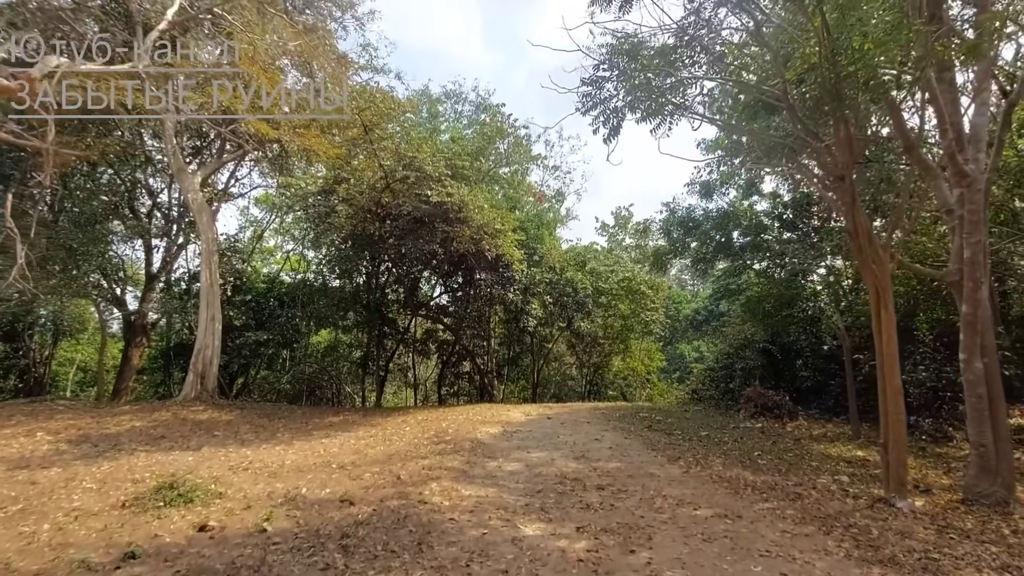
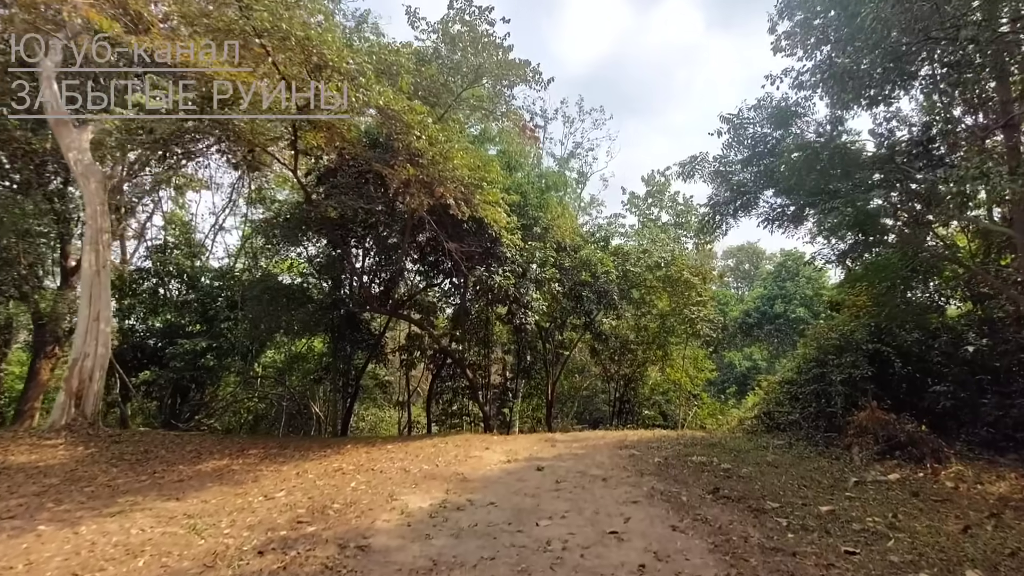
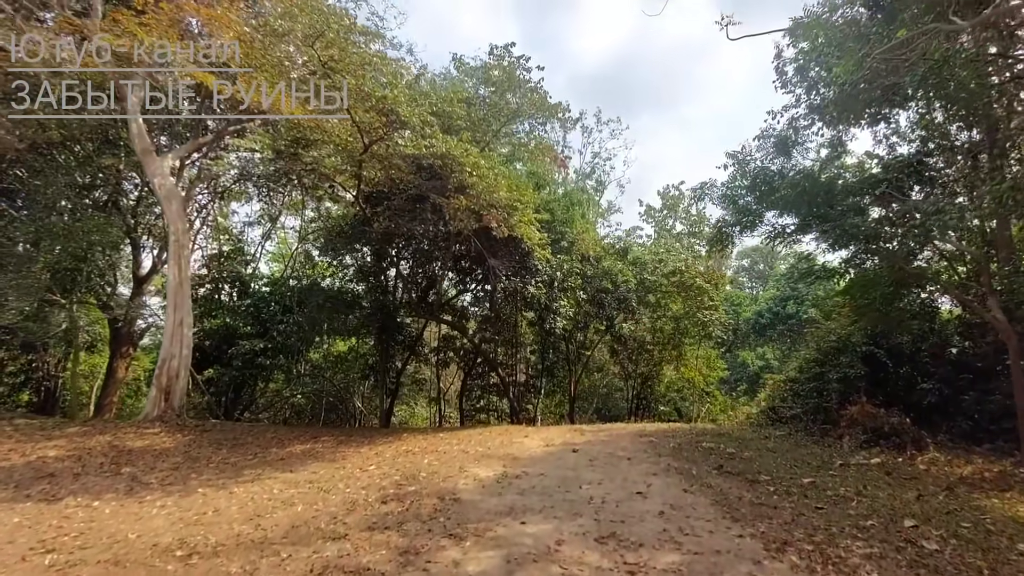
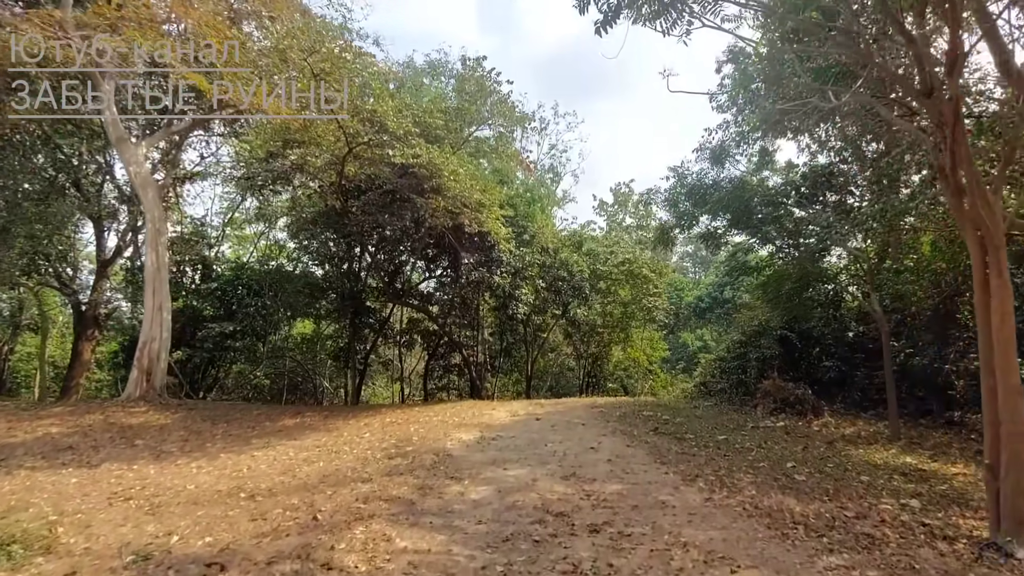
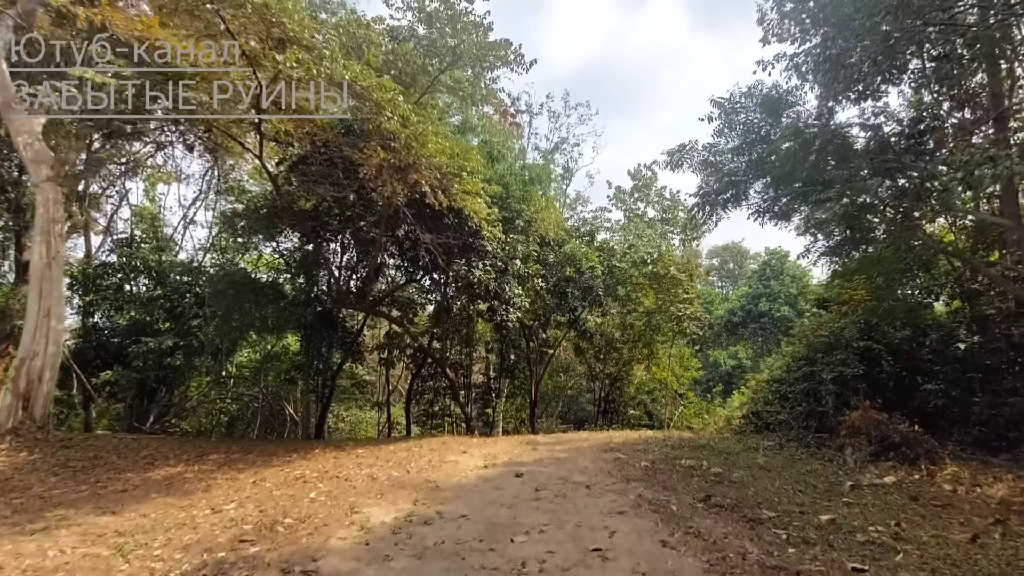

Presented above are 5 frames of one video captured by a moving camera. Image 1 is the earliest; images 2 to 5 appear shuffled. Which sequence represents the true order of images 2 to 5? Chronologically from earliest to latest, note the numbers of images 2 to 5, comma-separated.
4, 3, 2, 5
